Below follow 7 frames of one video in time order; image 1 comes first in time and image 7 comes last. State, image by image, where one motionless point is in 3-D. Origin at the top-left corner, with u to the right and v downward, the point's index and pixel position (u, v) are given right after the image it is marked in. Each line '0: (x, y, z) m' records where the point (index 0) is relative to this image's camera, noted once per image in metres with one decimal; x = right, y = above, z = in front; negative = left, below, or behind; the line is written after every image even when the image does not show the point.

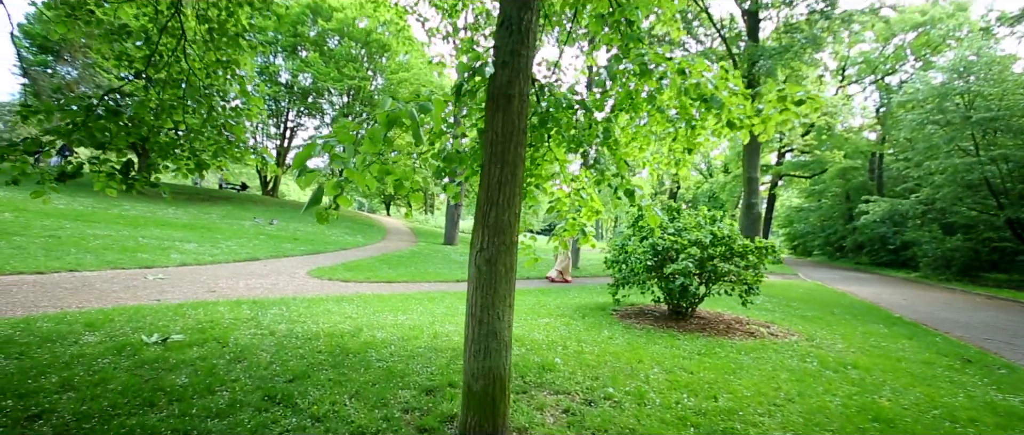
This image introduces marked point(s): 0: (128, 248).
0: (-15.9, -1.3, +16.3) m
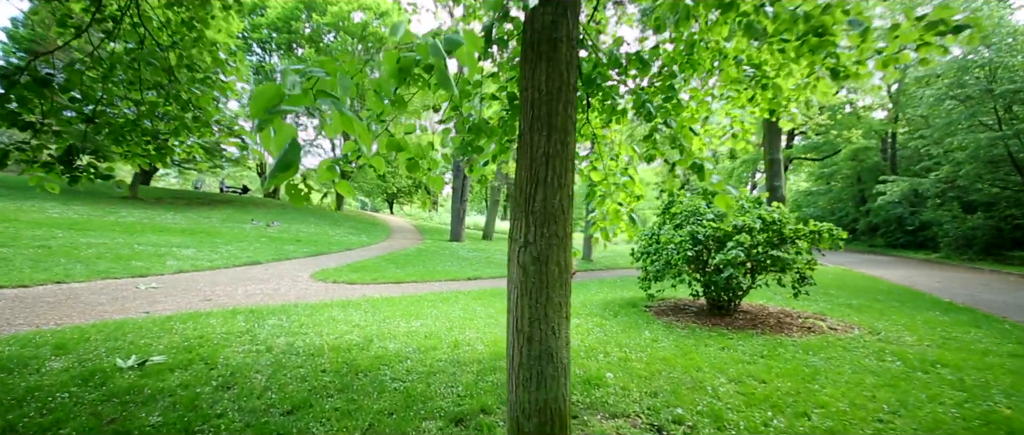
0: (-15.3, -1.5, +15.5) m
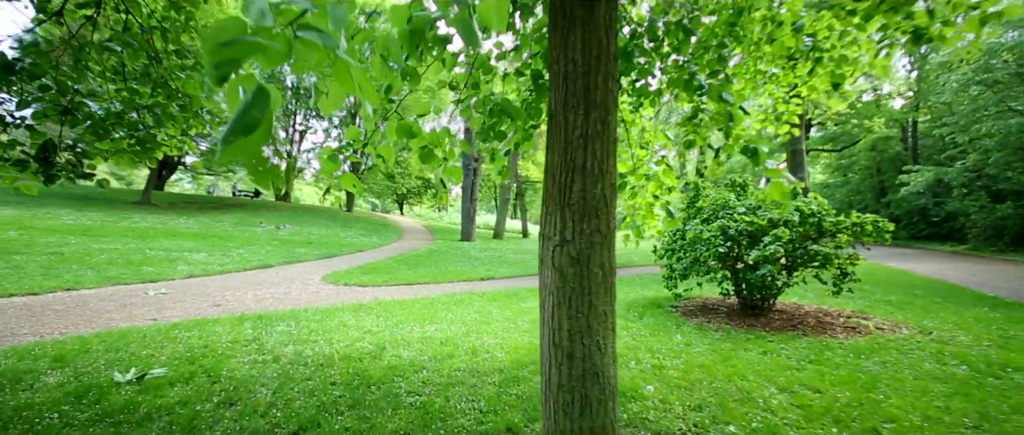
0: (-14.8, -1.7, +15.4) m
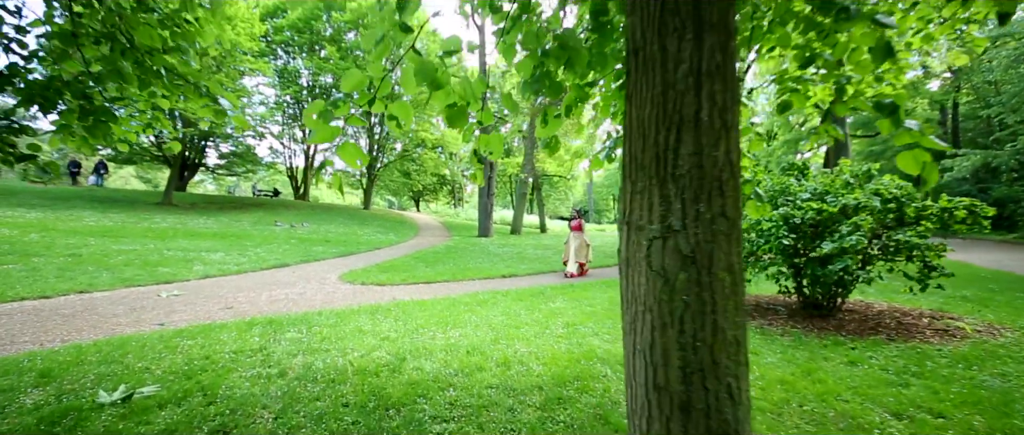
0: (-13.9, -1.7, +15.2) m
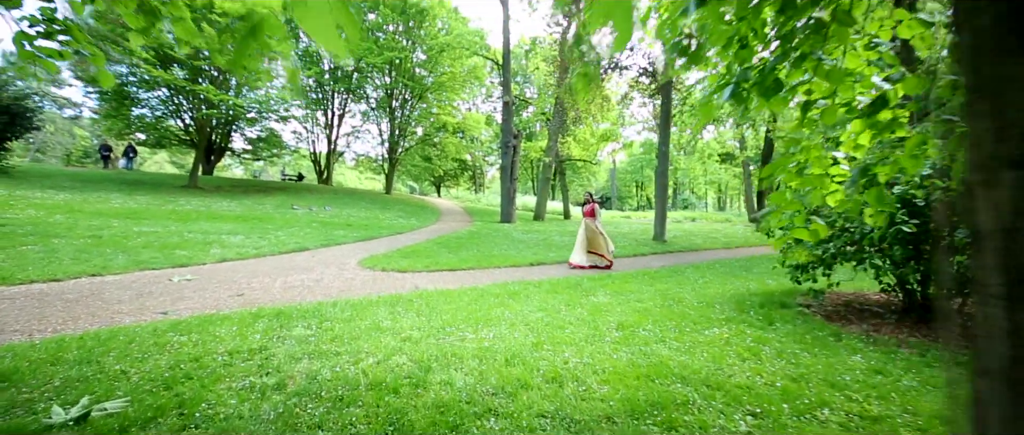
0: (-12.9, -1.0, +14.8) m
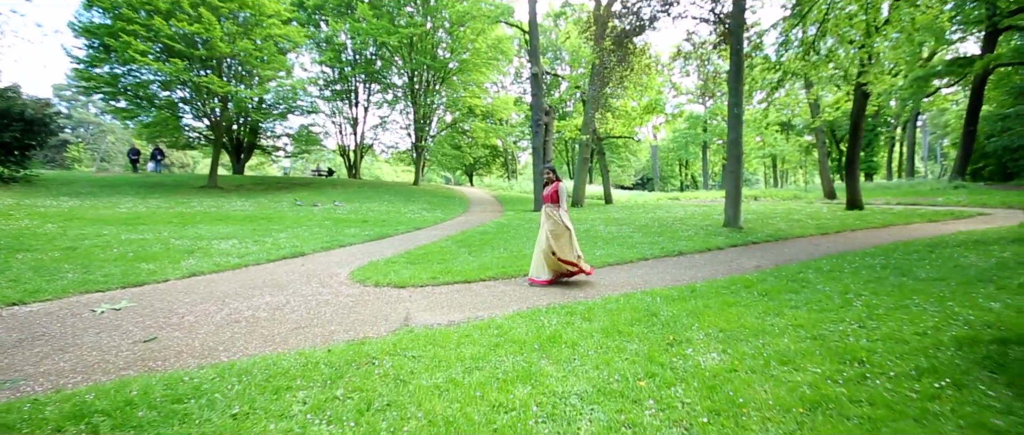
0: (-11.8, -1.2, +12.6) m
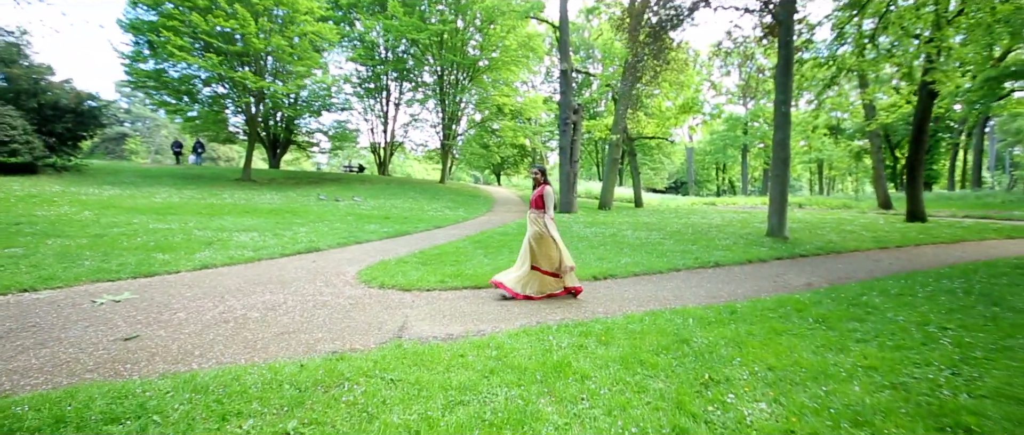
0: (-11.2, -0.9, +12.7) m
